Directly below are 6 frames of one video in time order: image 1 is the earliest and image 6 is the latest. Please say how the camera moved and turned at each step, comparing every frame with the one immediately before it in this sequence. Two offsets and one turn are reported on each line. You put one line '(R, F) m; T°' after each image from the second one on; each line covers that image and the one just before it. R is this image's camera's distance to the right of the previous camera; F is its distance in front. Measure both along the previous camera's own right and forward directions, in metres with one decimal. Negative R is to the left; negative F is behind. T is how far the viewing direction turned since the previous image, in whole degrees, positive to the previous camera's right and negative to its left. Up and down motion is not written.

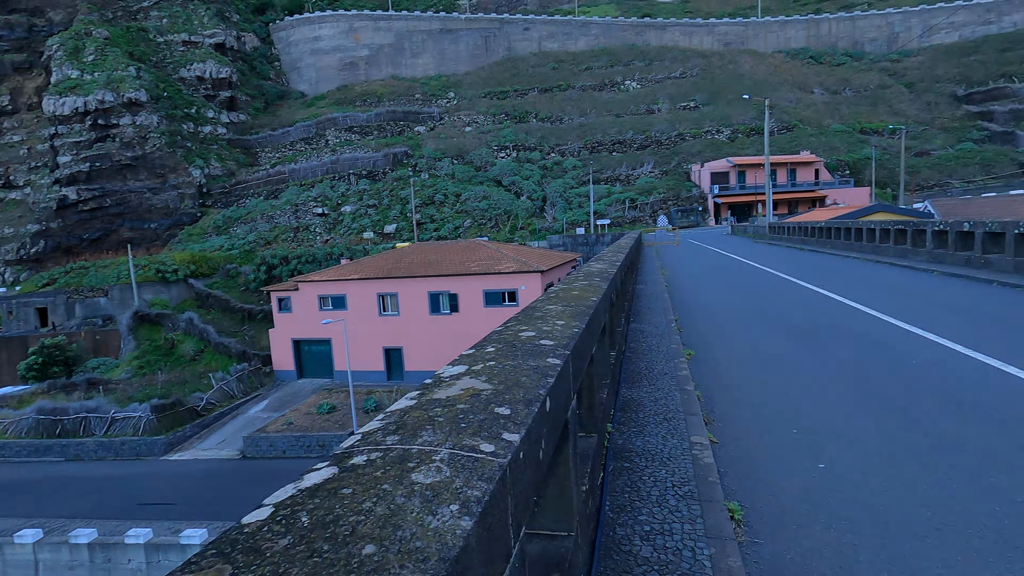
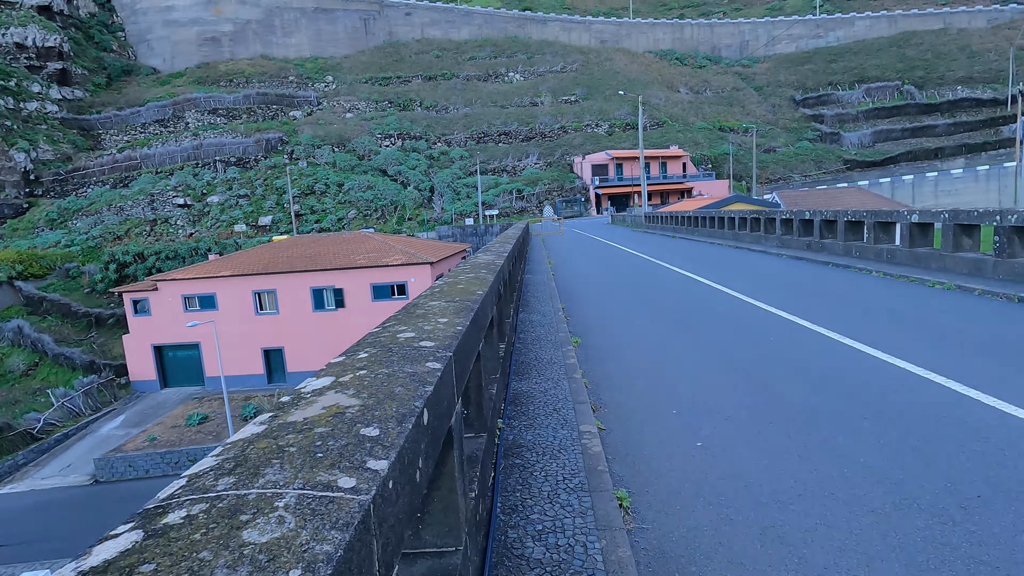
(+0.1, +0.2) m; +12°
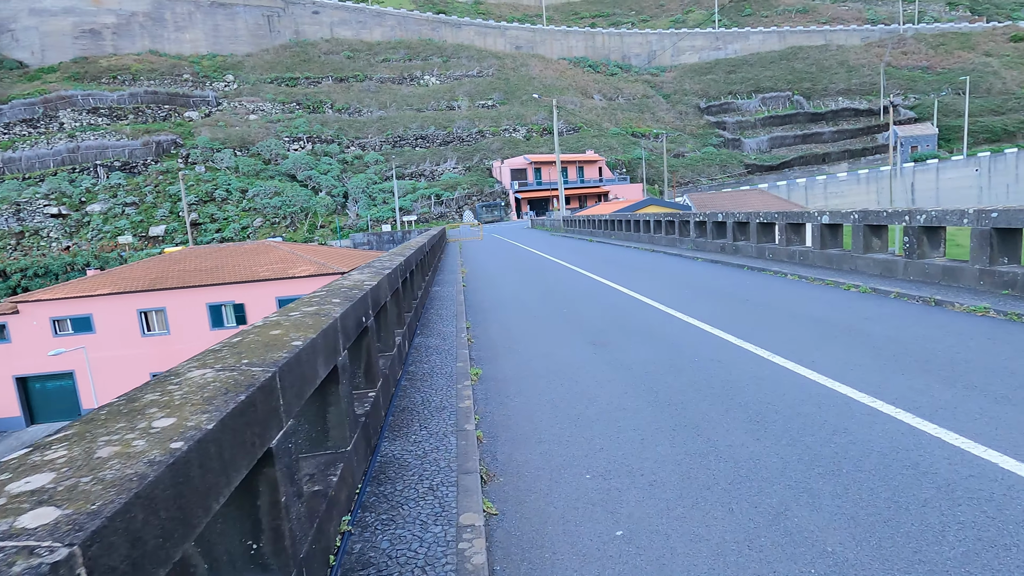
(+0.4, +1.0) m; +8°
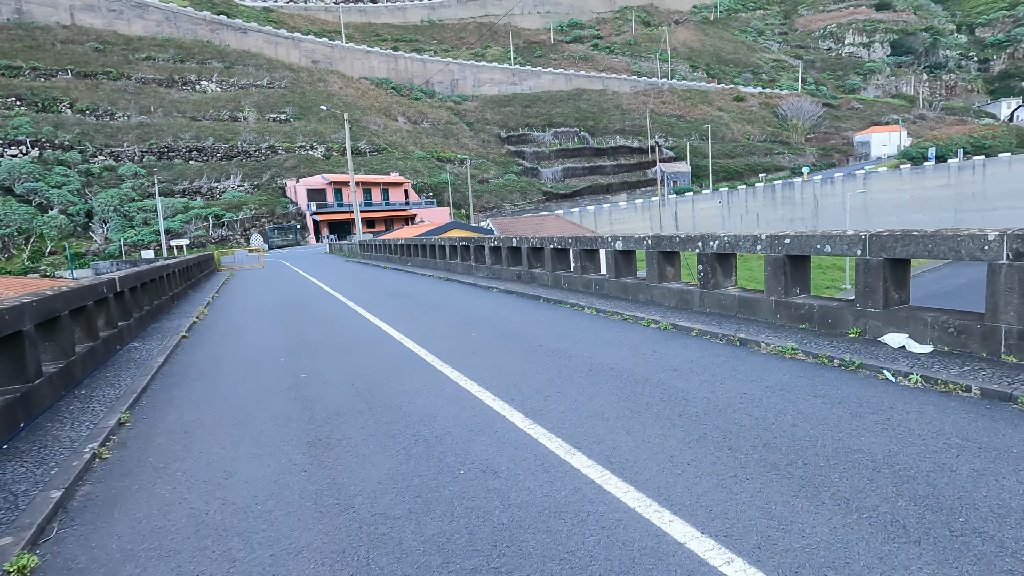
(+1.0, +2.0) m; +20°
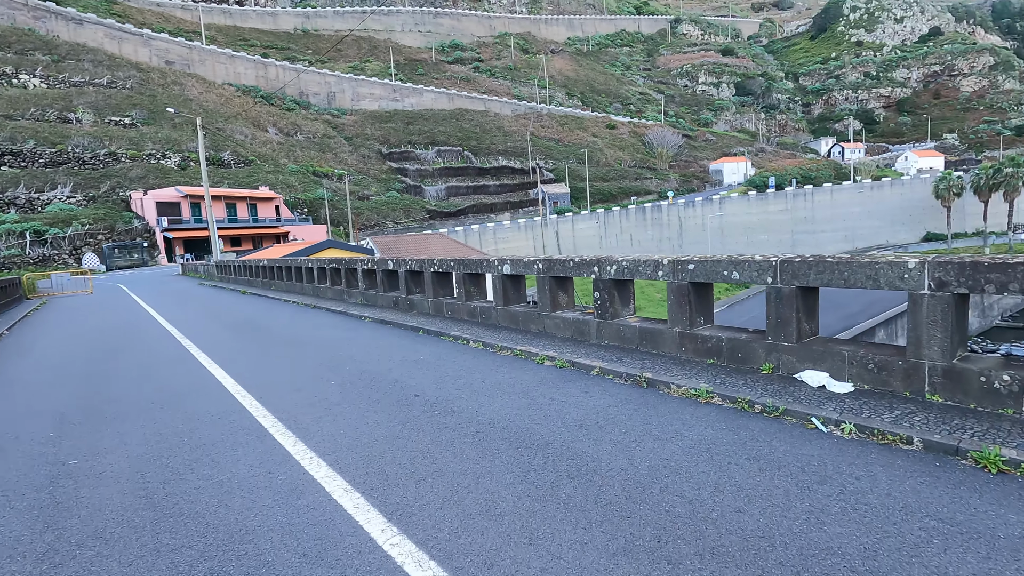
(+0.2, +1.1) m; +12°
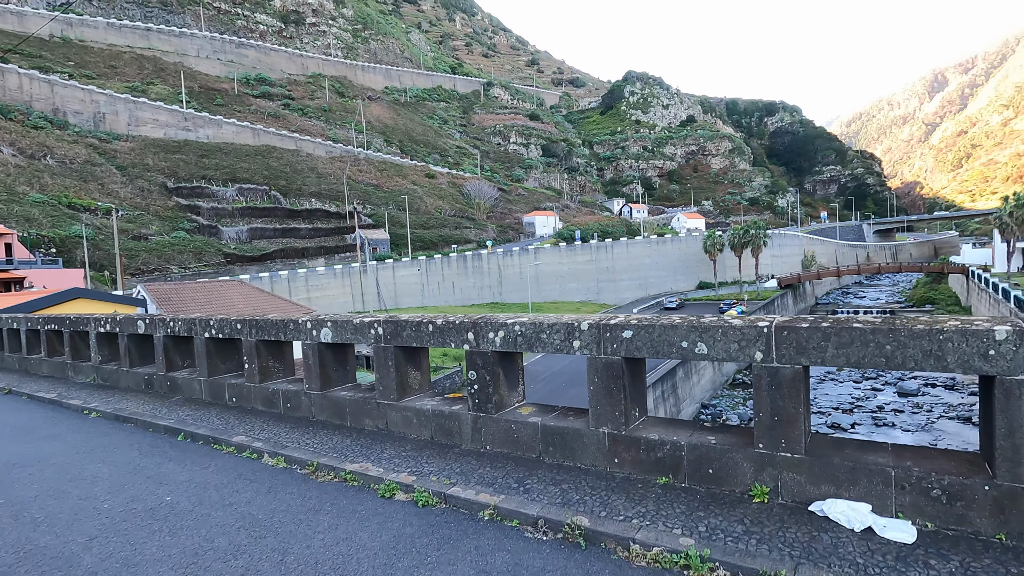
(-0.1, +2.2) m; +19°
